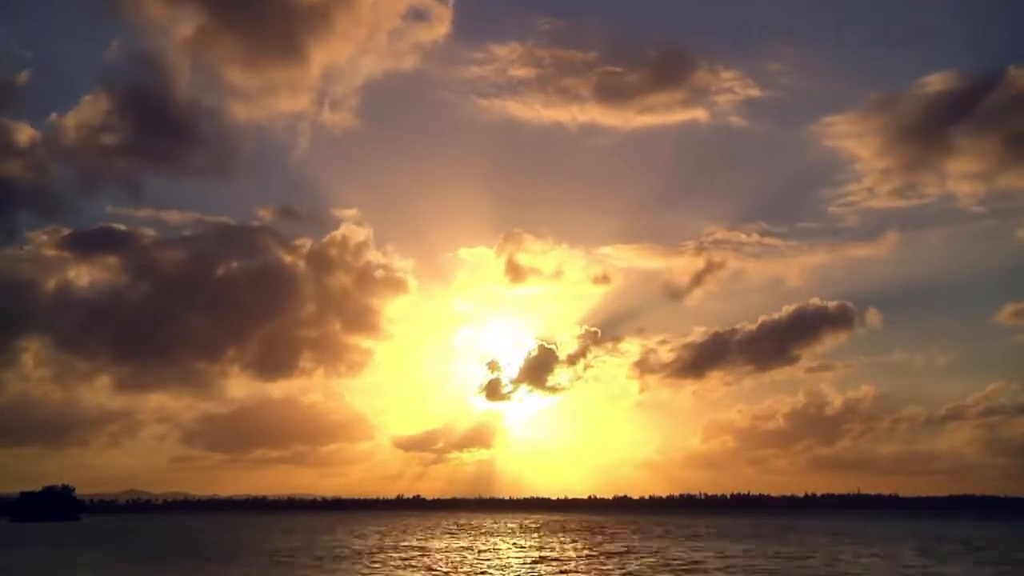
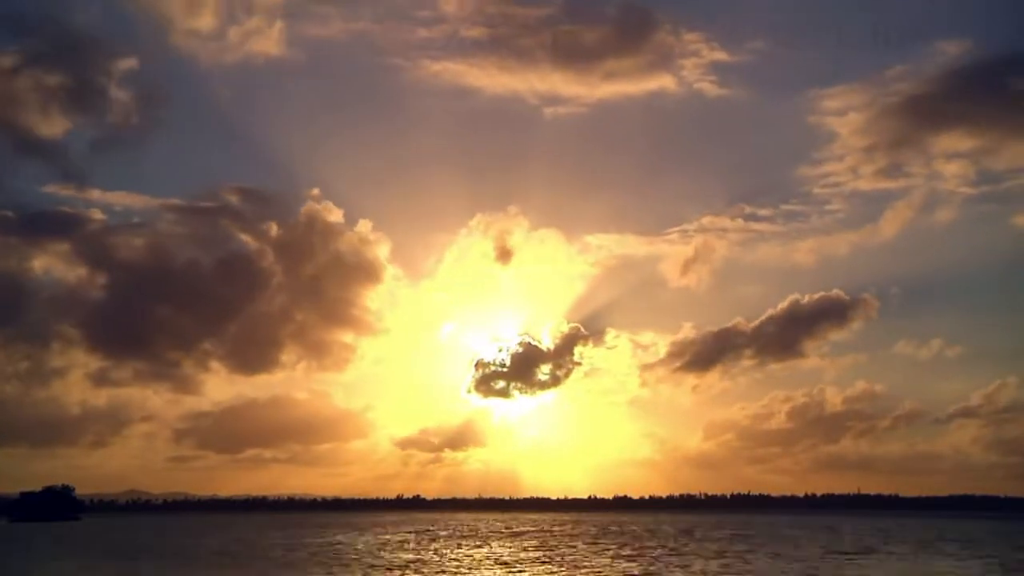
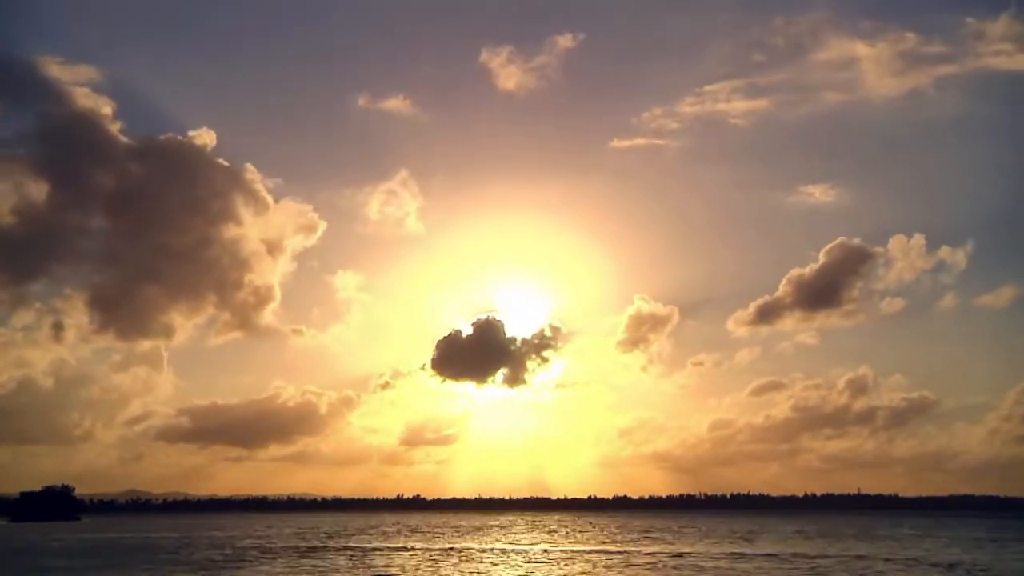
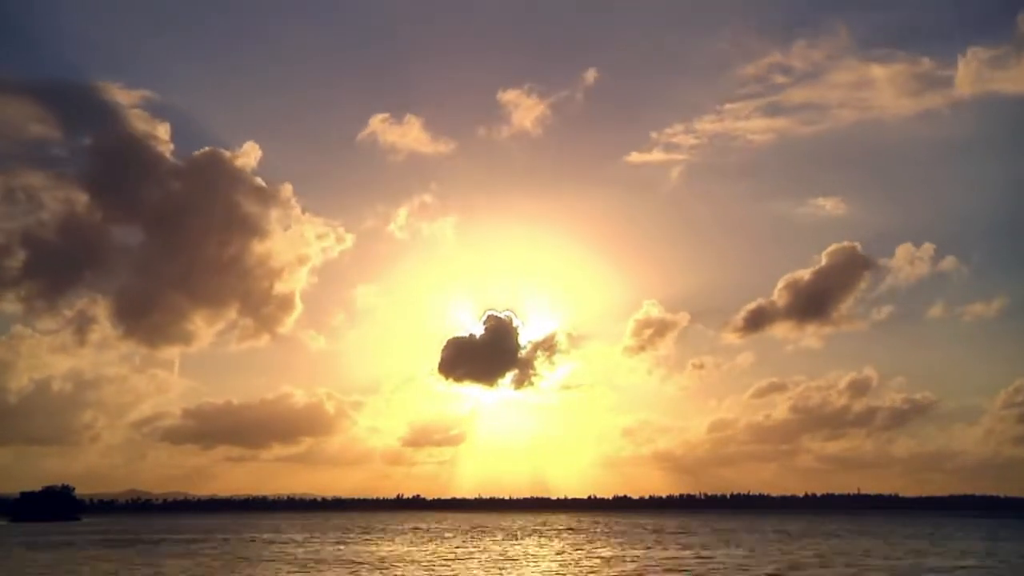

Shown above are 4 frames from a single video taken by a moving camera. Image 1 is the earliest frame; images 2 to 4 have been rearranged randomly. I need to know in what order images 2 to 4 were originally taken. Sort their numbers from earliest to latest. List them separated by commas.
2, 4, 3
